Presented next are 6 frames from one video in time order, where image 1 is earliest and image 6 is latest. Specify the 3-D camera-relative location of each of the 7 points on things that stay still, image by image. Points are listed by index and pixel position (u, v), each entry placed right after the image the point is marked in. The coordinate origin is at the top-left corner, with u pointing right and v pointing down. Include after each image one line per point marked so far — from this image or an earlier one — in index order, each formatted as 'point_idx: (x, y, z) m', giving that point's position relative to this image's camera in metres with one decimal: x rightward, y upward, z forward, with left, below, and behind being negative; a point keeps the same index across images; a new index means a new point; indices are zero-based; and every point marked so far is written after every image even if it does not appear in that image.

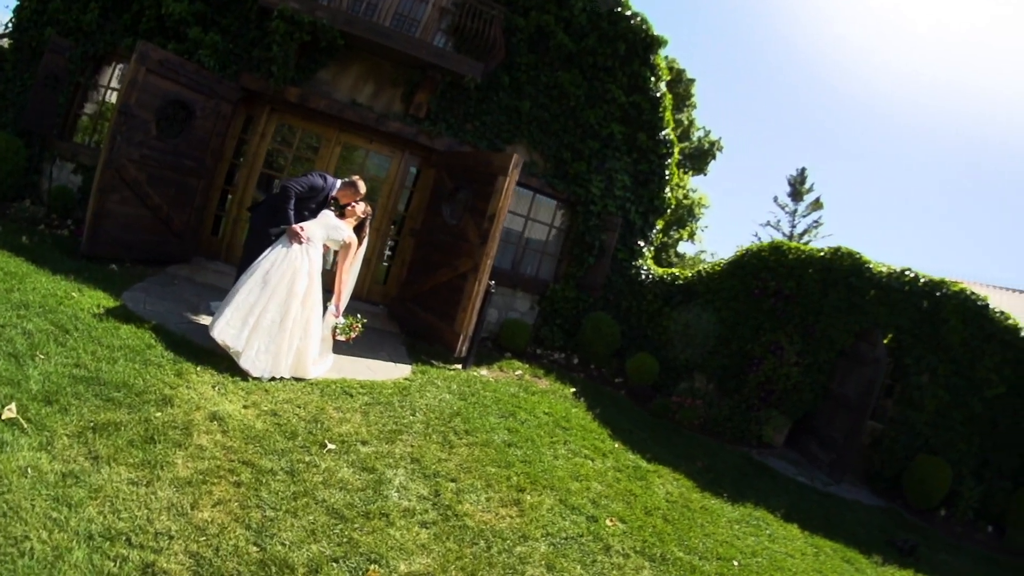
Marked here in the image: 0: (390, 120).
0: (-1.4, +1.9, +7.5) m
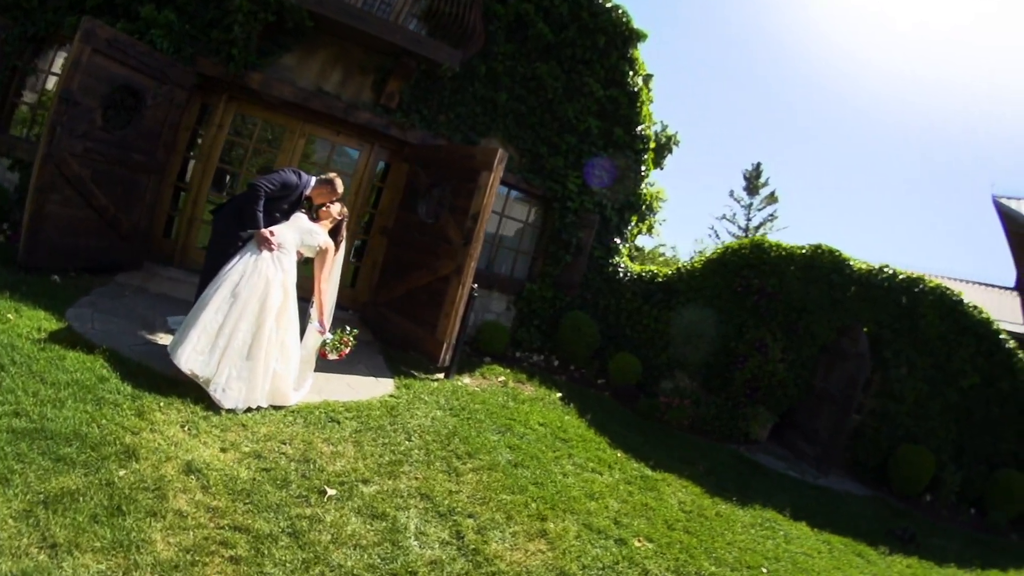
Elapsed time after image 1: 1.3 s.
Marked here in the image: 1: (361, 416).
0: (-1.6, +1.8, +6.9) m
1: (-1.0, -0.9, +4.4) m
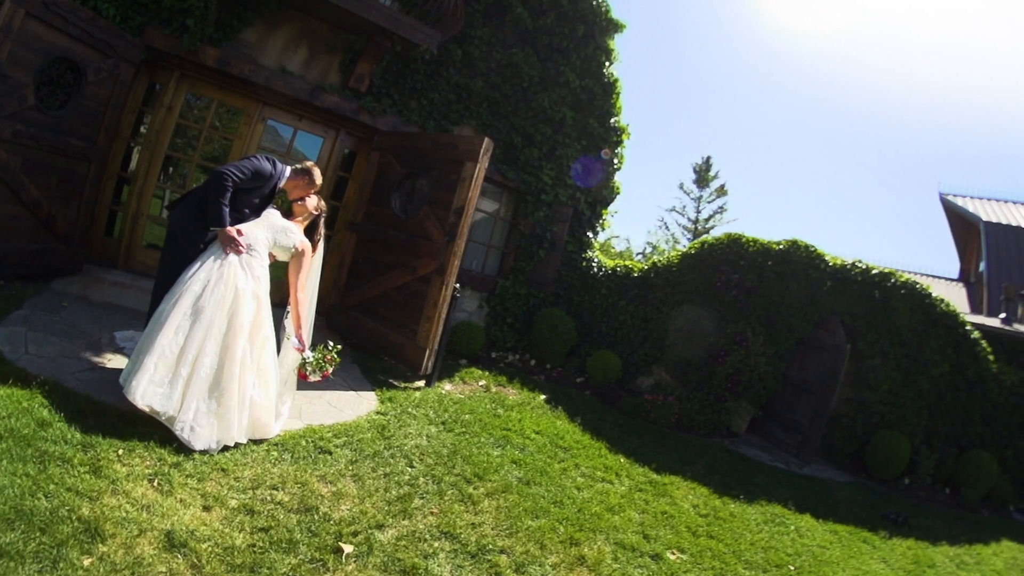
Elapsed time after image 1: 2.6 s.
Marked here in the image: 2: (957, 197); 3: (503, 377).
0: (-1.7, +1.8, +6.3) m
1: (-0.9, -0.9, +3.9) m
2: (+11.0, +2.2, +16.7) m
3: (-0.1, -1.0, +7.5) m
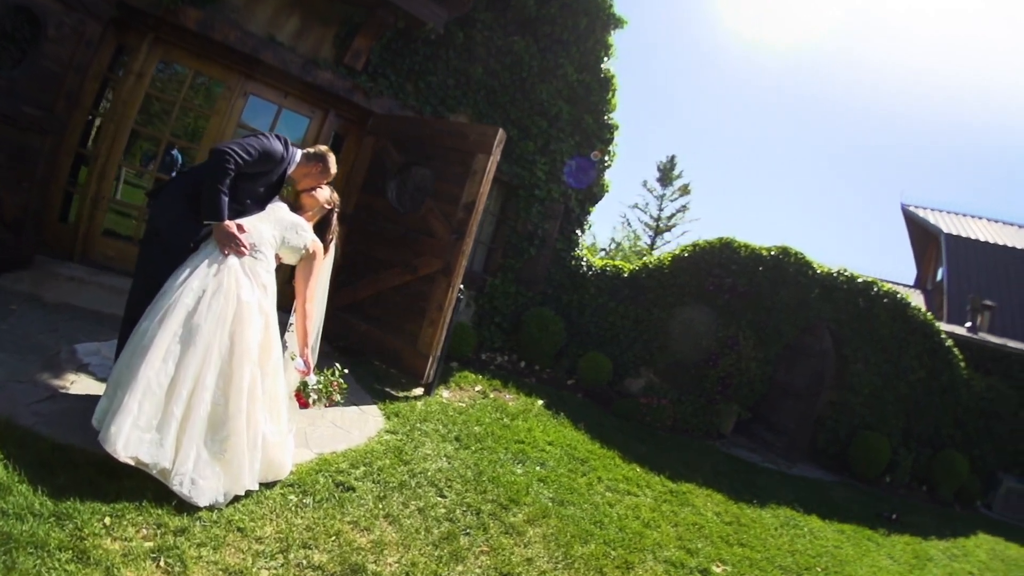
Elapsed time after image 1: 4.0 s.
0: (-1.6, +1.8, +5.7) m
1: (-0.7, -0.9, +3.4) m
2: (+10.2, +2.1, +17.0) m
3: (-0.2, -1.0, +7.0) m
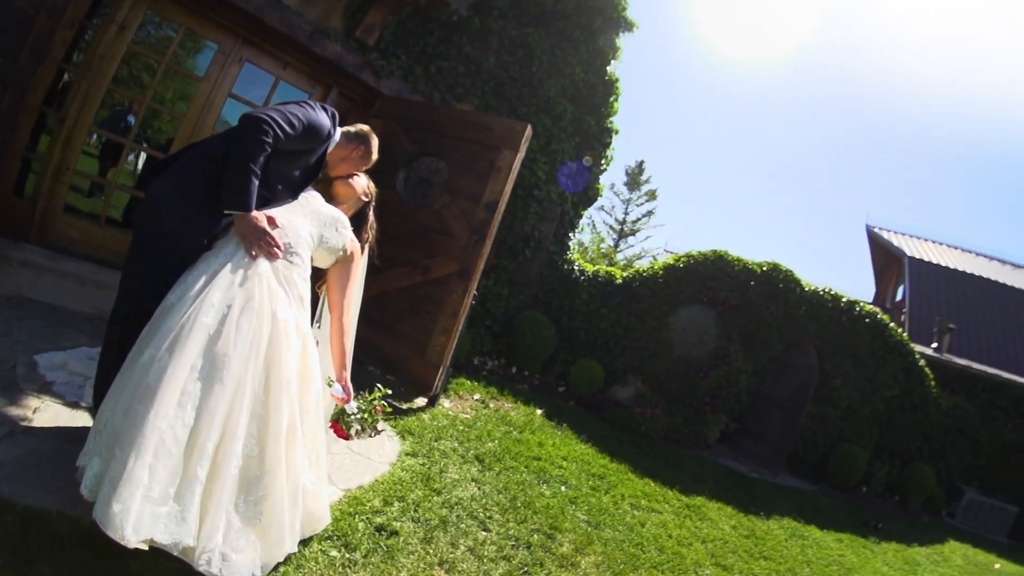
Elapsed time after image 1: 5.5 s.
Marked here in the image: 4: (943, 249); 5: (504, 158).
0: (-1.4, +1.9, +5.2) m
1: (-0.4, -1.0, +3.0) m
2: (+9.5, +1.6, +17.4) m
3: (-0.2, -1.0, +6.6) m
4: (+10.9, +1.0, +17.0) m
5: (-0.1, +0.9, +4.9) m
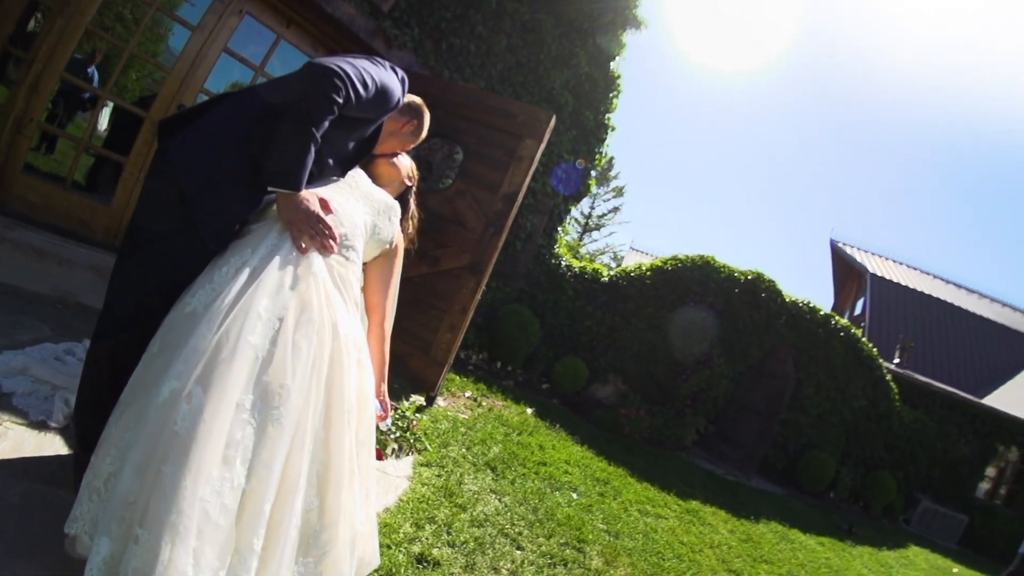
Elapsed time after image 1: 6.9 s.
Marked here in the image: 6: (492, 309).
0: (-1.2, +2.0, +4.7) m
1: (-0.3, -1.0, +2.7) m
2: (+8.8, +1.3, +17.8) m
3: (-0.3, -0.9, +6.4) m
4: (+10.1, +0.7, +17.6) m
5: (+0.1, +0.9, +4.6) m
6: (-0.2, -0.3, +7.9) m
